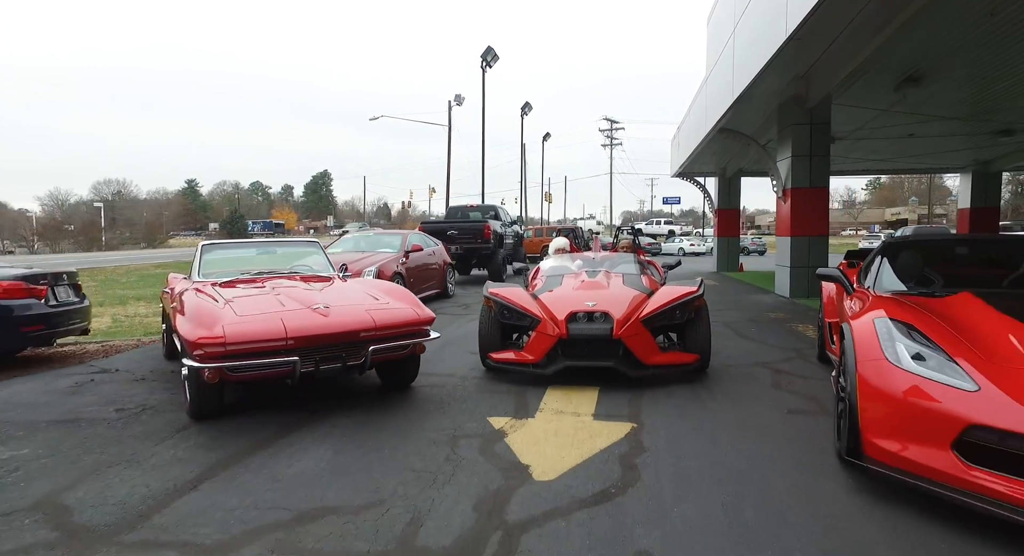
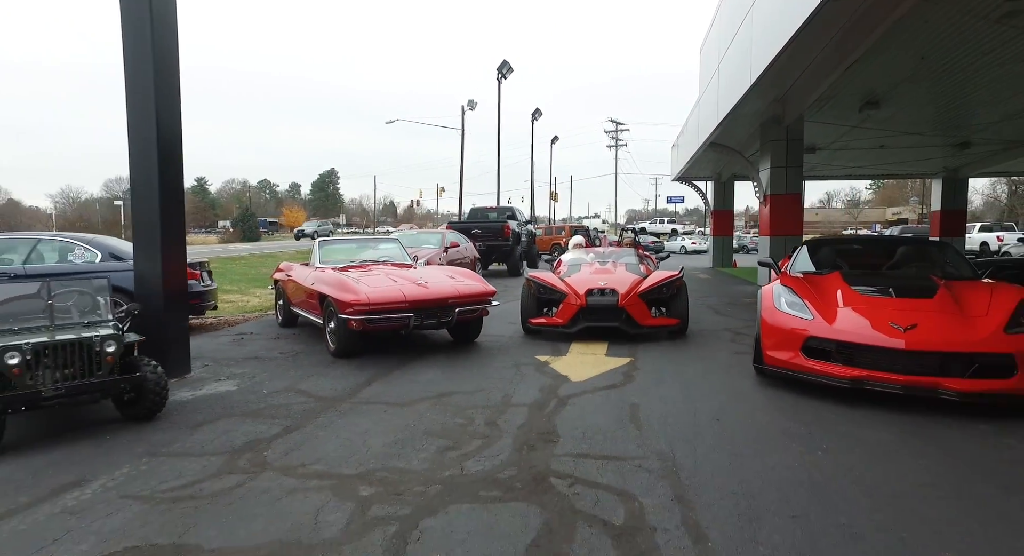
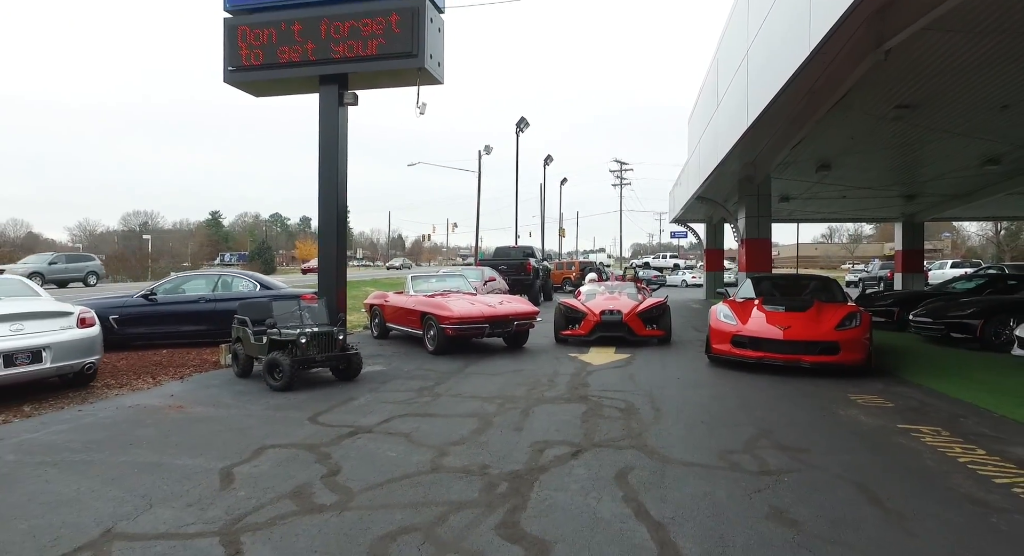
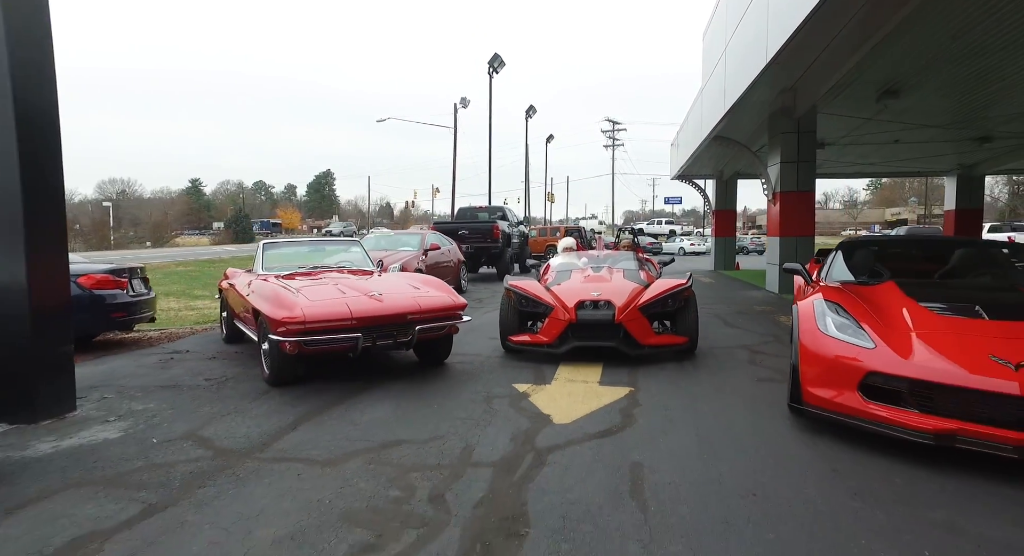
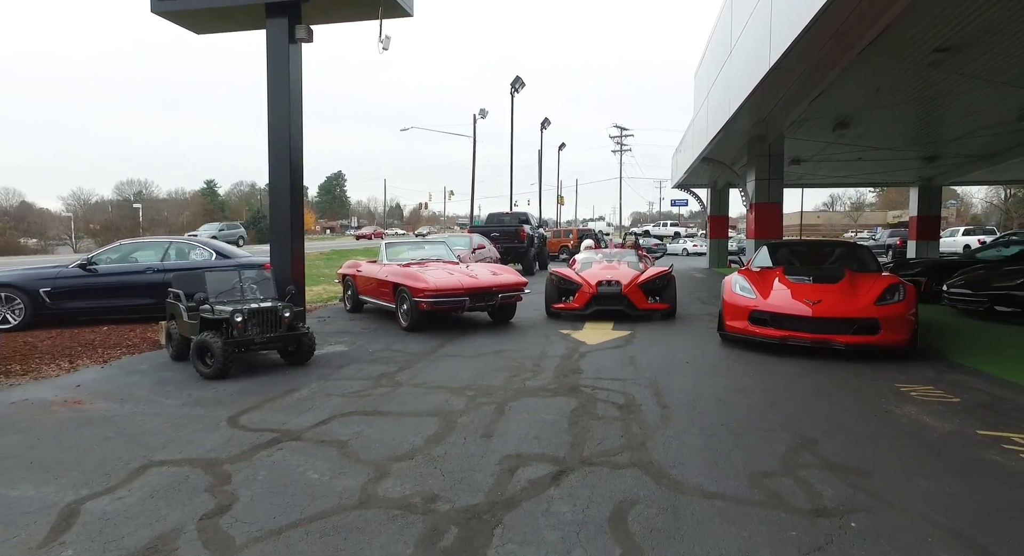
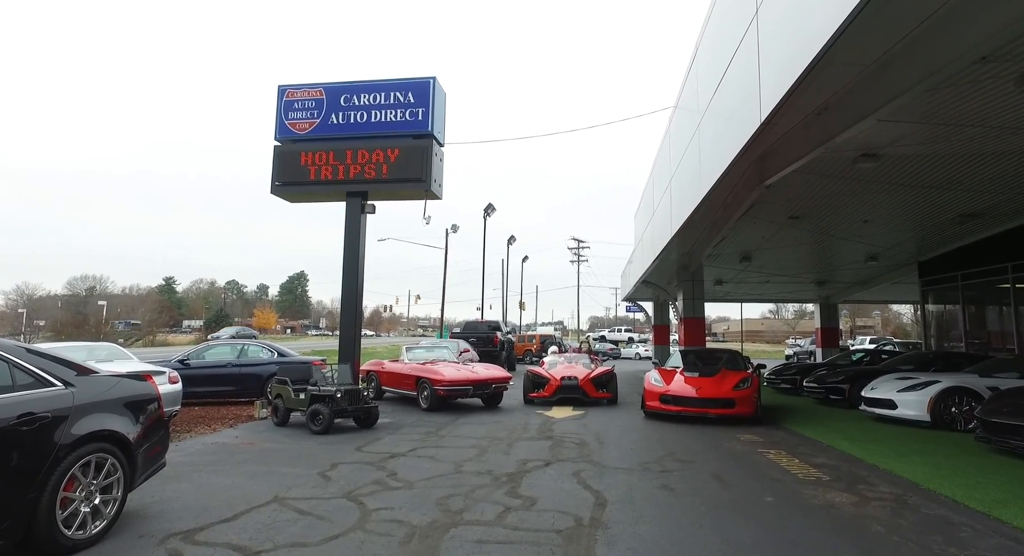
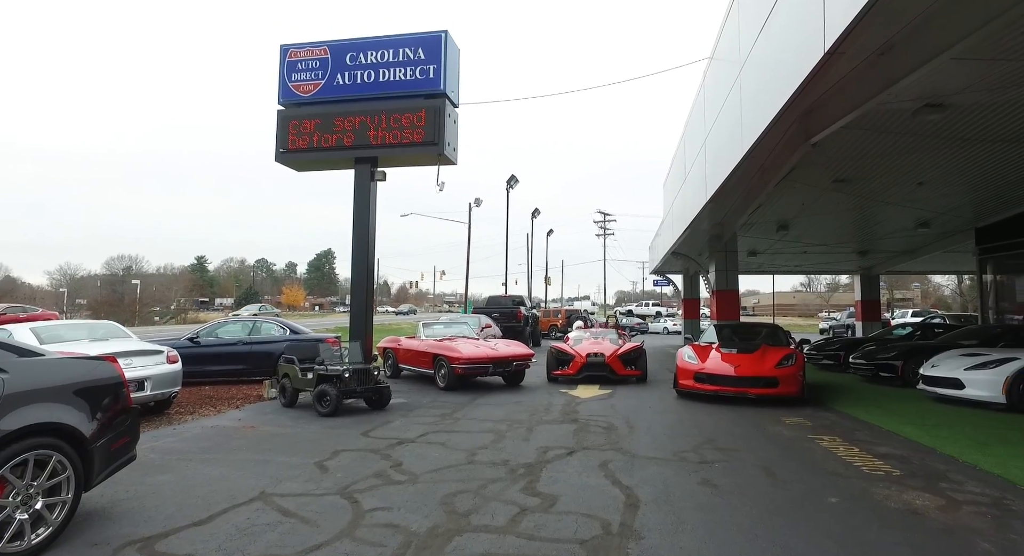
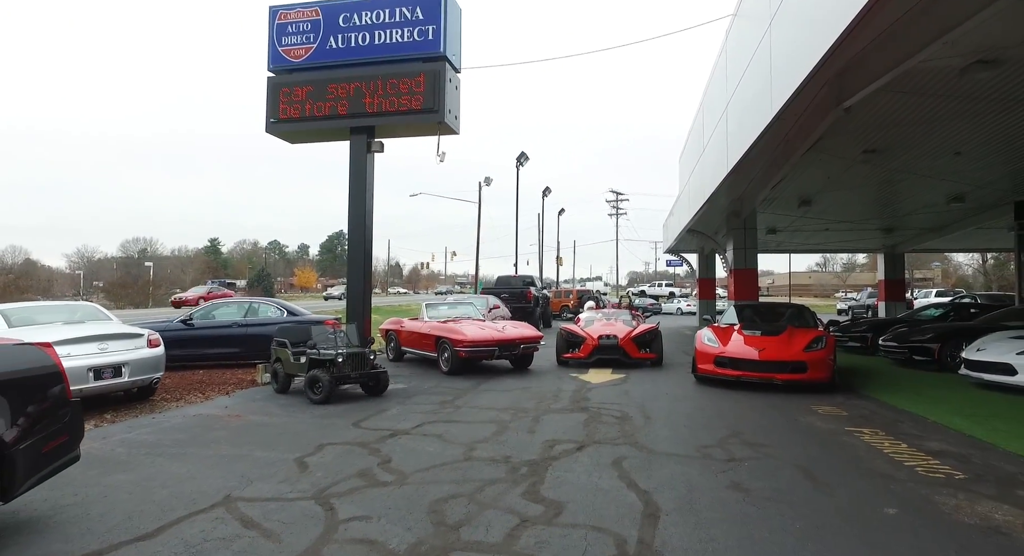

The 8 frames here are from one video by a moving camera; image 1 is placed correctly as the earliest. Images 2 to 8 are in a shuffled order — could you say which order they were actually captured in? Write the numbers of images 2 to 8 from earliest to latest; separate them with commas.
4, 2, 5, 3, 8, 7, 6
